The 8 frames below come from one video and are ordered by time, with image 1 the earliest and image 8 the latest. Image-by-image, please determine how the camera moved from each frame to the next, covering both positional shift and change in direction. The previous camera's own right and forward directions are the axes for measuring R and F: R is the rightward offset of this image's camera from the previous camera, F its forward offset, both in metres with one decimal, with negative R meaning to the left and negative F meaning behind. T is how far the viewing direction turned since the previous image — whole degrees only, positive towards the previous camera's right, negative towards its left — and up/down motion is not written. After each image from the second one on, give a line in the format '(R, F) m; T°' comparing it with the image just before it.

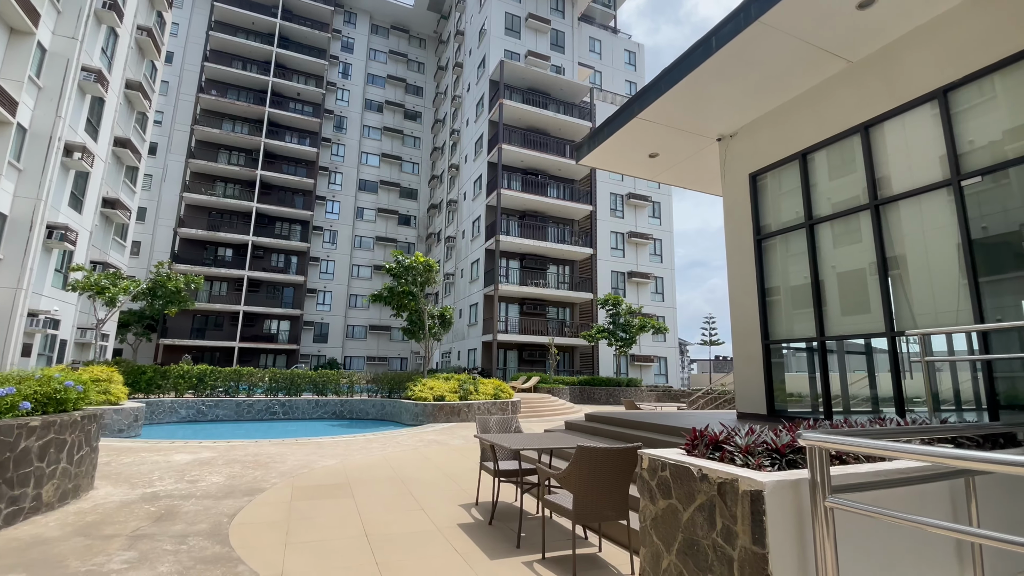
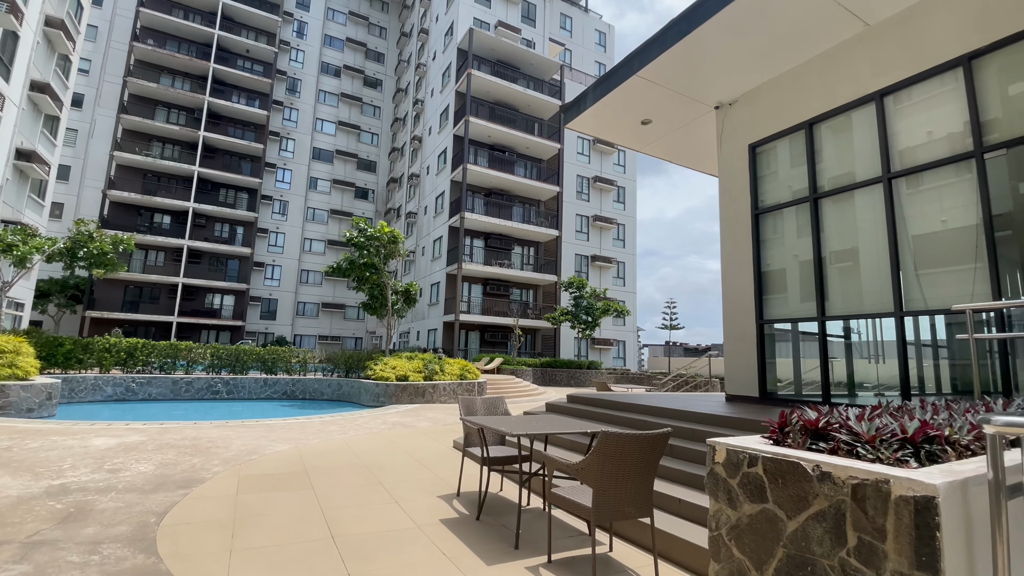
(-0.4, +0.8) m; +5°
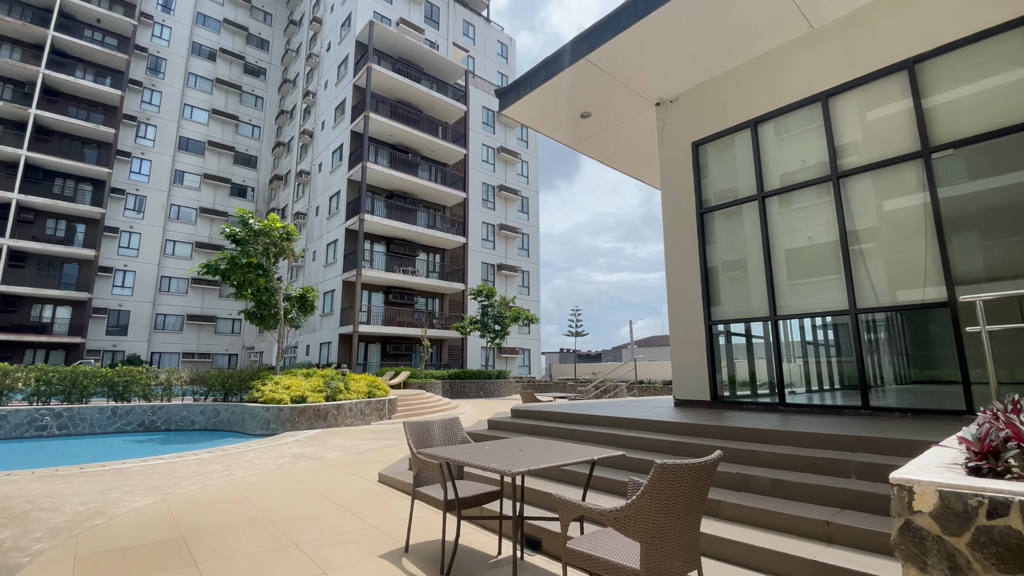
(-0.6, +1.1) m; +13°
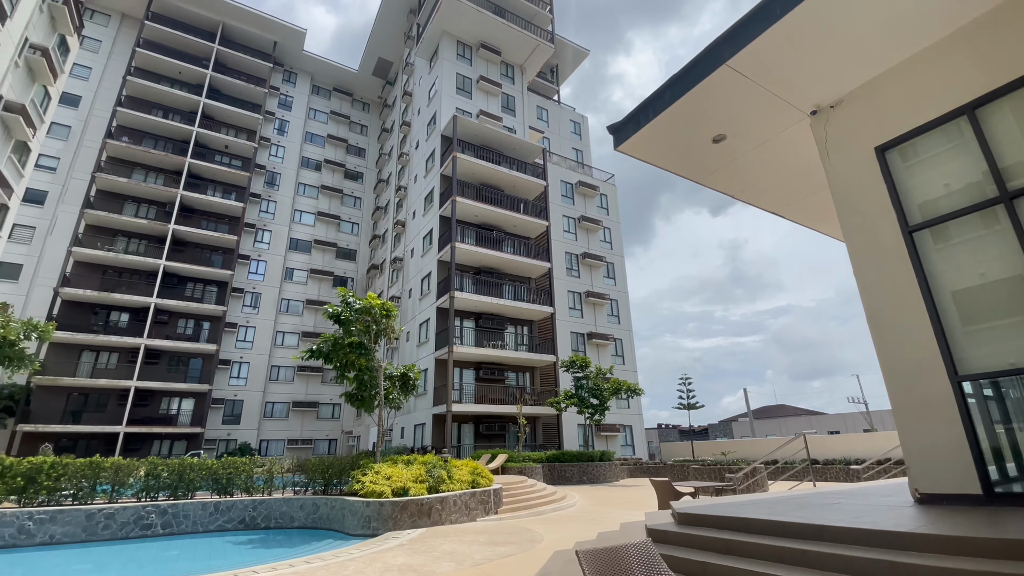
(-0.8, +1.4) m; -10°
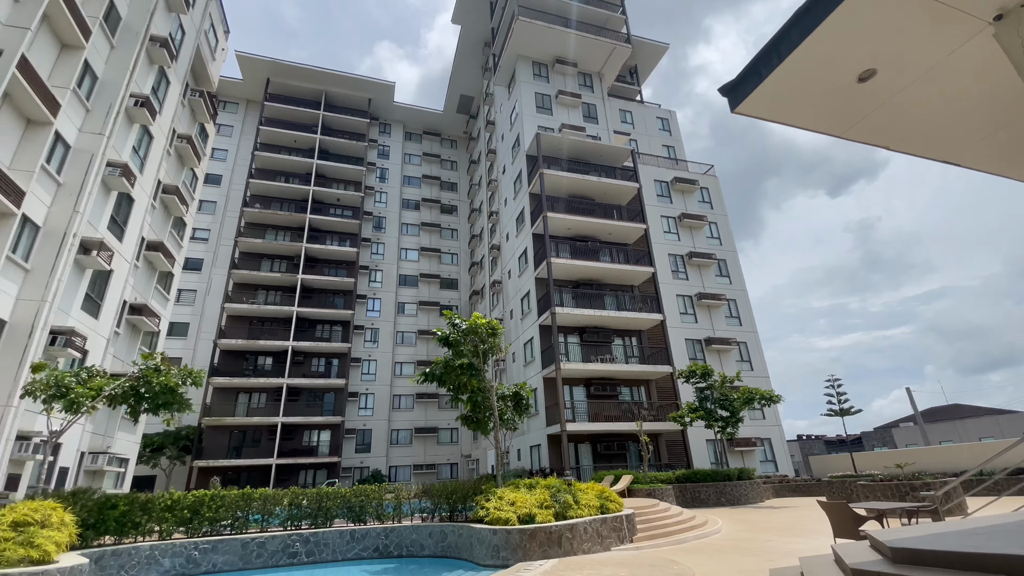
(-0.2, +0.7) m; -12°
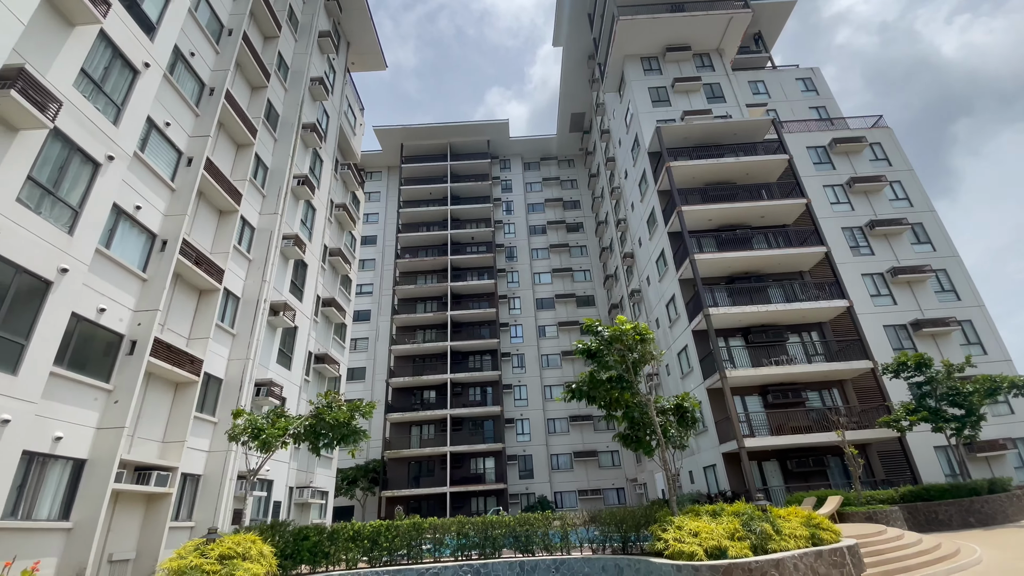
(0.0, +0.8) m; -16°
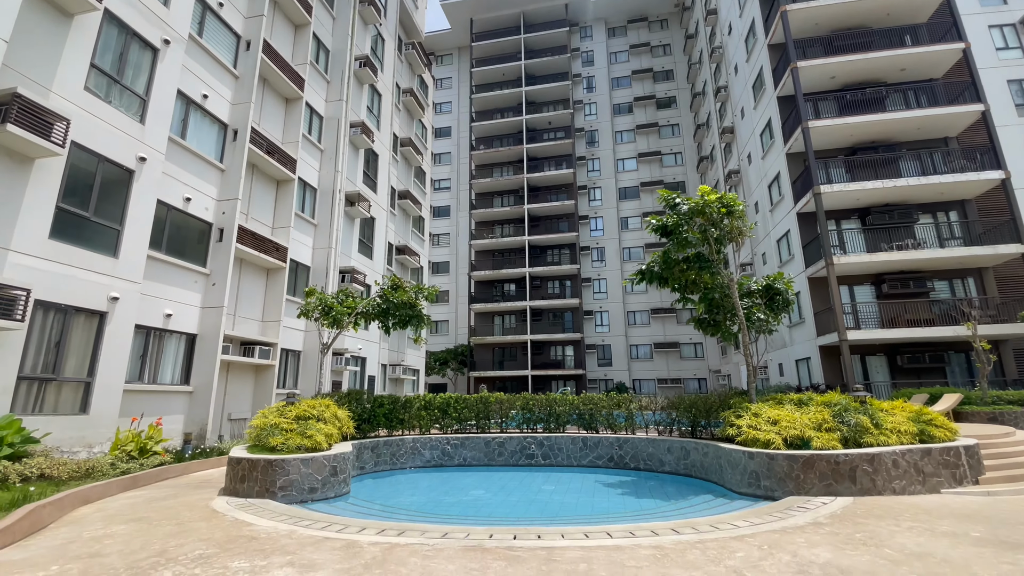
(+0.4, +0.8) m; -10°
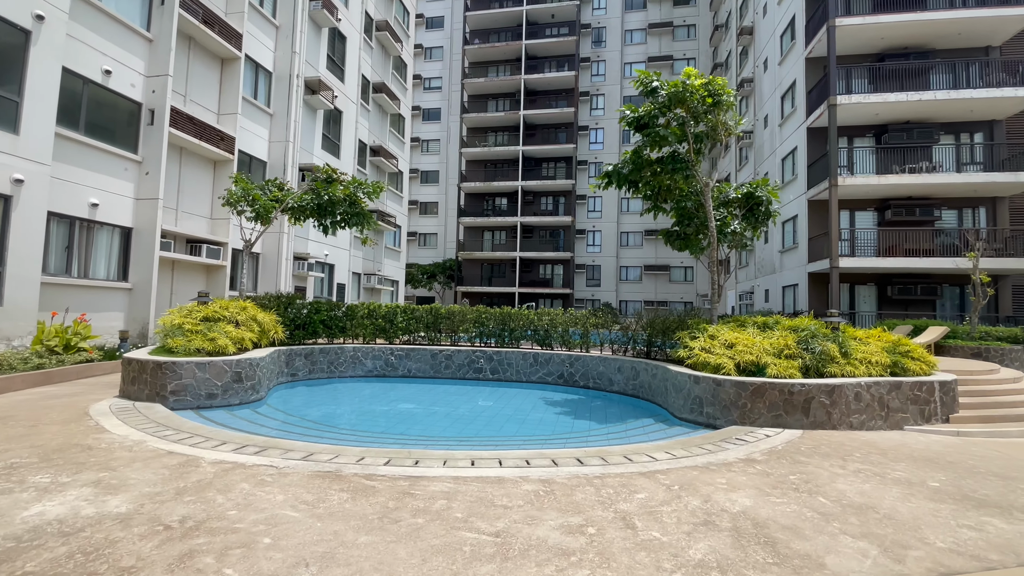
(+0.9, +1.0) m; 0°
